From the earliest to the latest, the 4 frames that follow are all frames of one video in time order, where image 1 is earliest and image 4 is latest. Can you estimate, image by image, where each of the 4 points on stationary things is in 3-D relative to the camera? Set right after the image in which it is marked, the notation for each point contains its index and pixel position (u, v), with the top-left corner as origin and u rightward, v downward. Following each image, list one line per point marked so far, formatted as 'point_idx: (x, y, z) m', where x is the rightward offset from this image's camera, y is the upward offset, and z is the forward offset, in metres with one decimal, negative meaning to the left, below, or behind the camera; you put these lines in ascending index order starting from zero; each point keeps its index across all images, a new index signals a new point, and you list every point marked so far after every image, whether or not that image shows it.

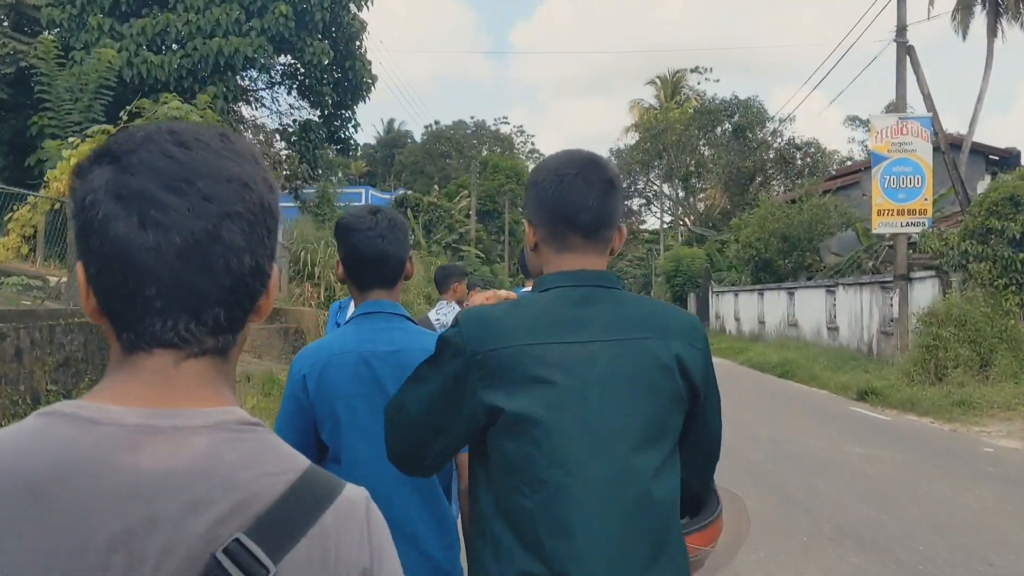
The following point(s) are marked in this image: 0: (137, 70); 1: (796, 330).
0: (-6.8, +4.0, +15.8) m
1: (+5.7, -0.9, +17.3) m
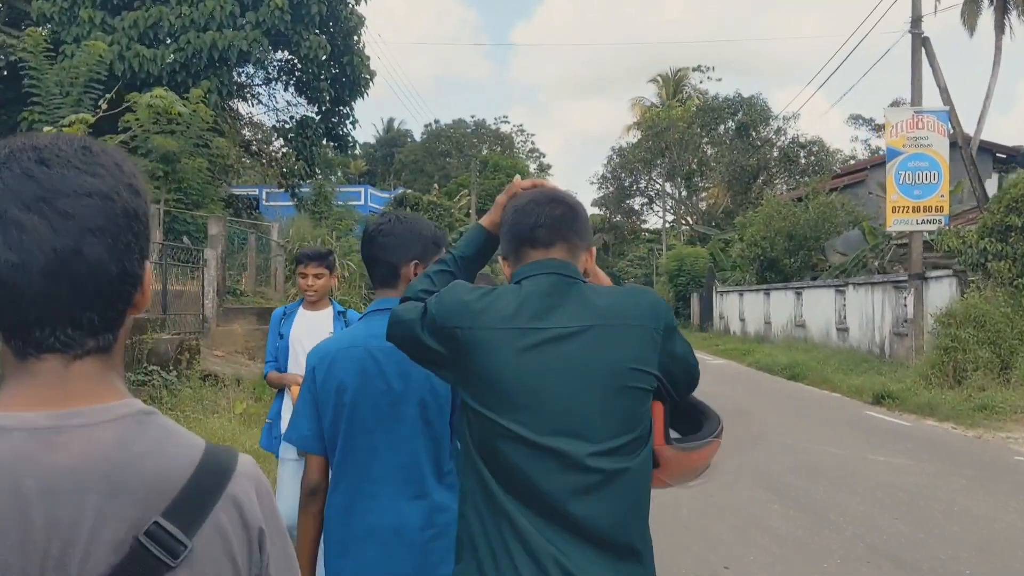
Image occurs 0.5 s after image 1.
0: (-6.8, +4.0, +15.4) m
1: (+5.7, -0.8, +16.9) m
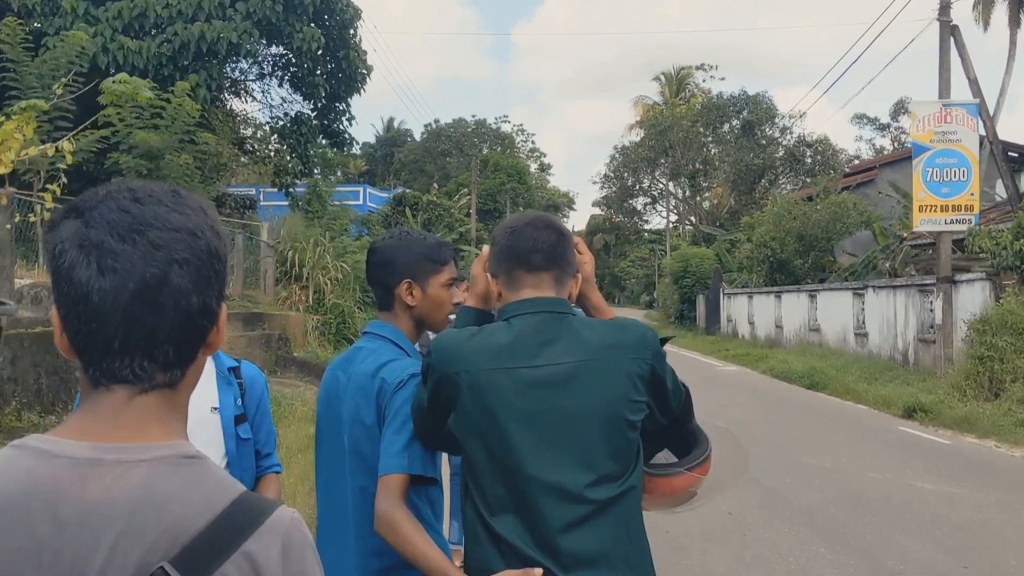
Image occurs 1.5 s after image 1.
0: (-6.8, +4.0, +14.7) m
1: (+5.8, -0.9, +16.2) m
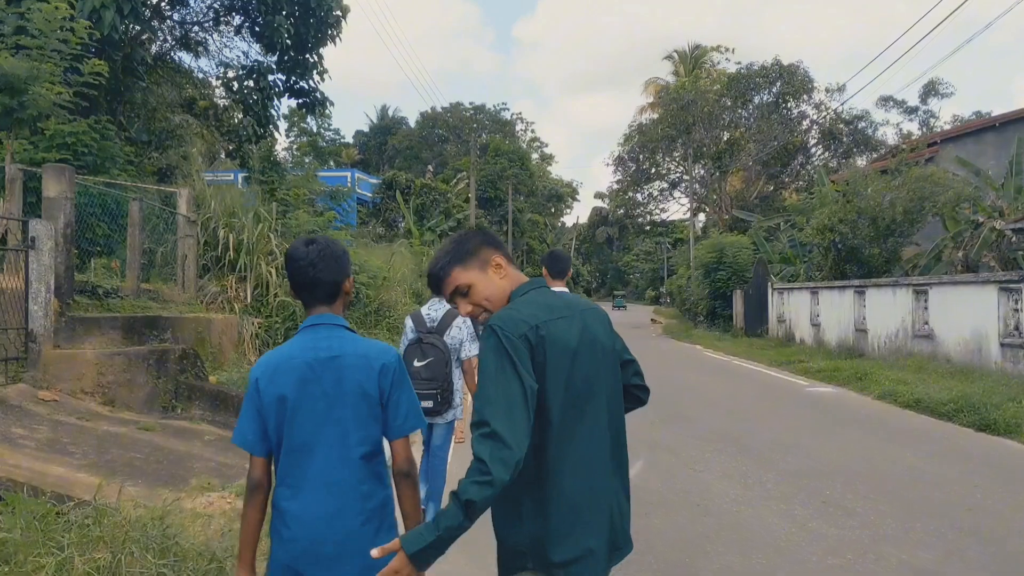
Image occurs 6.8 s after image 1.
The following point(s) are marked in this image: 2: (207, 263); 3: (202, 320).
0: (-6.6, +4.1, +10.7) m
1: (+6.0, -0.8, +12.3) m
2: (-3.7, +0.3, +10.5) m
3: (-3.1, -0.3, +8.7) m
